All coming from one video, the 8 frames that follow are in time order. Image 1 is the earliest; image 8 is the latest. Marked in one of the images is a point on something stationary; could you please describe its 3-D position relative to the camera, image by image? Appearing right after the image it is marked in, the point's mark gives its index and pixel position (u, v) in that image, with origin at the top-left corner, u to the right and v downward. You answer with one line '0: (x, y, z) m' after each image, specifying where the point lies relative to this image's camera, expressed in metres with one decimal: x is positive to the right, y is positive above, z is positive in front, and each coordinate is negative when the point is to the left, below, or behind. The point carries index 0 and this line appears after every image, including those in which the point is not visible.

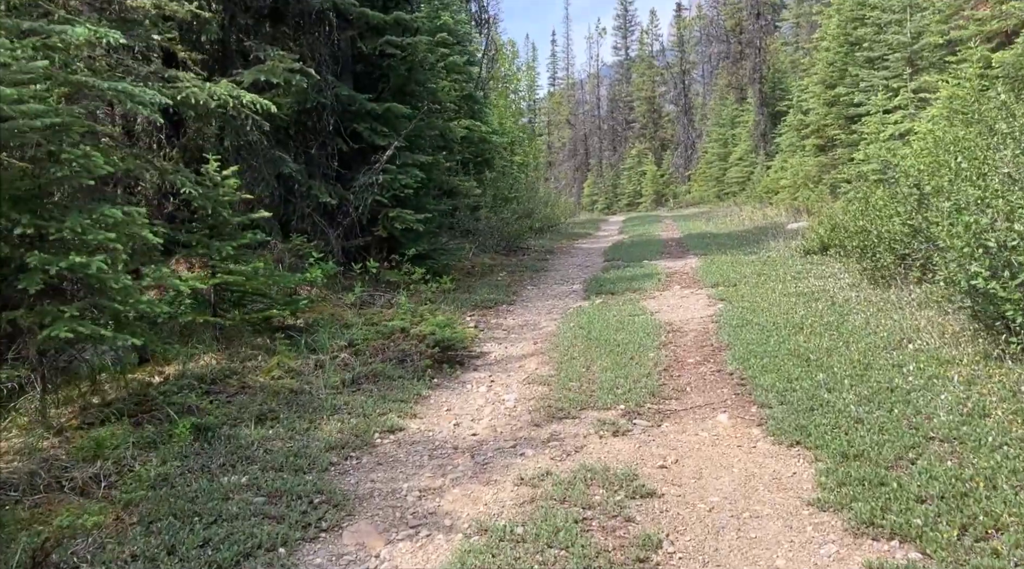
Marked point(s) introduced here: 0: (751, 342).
0: (+2.4, -0.6, +8.8) m
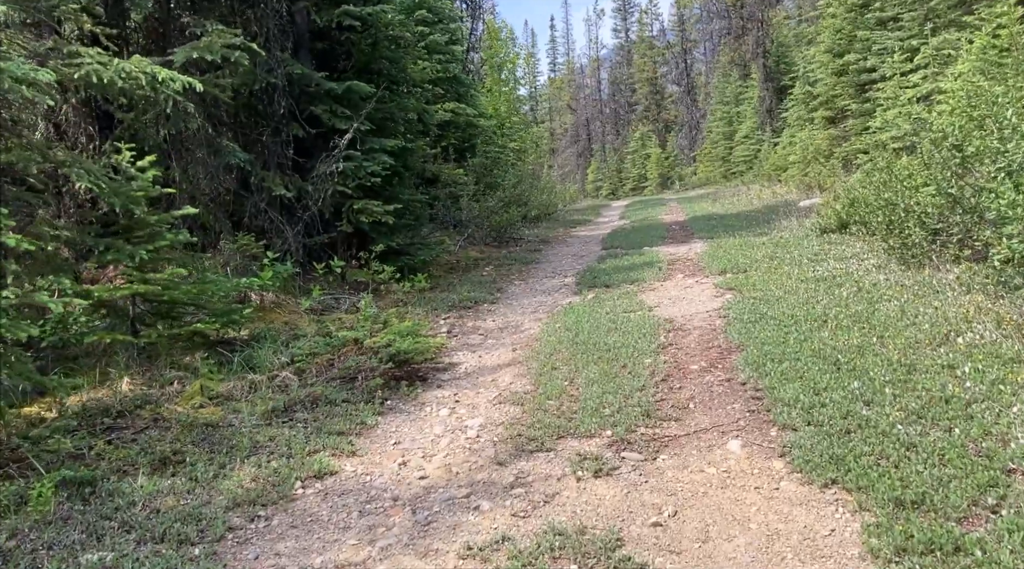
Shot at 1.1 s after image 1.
0: (+2.1, -0.5, +7.3) m
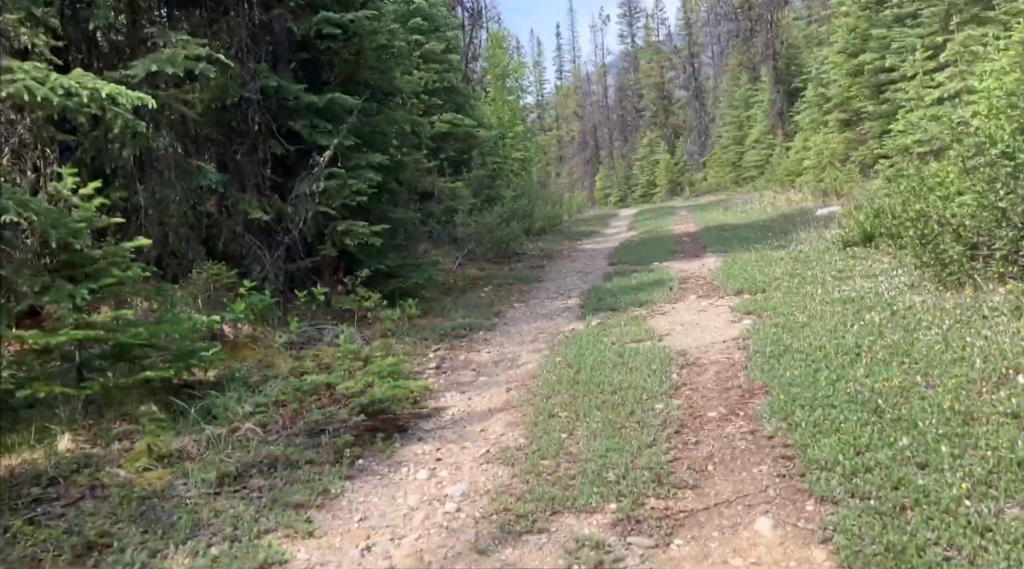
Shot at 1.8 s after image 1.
0: (+2.1, -0.7, +6.4) m
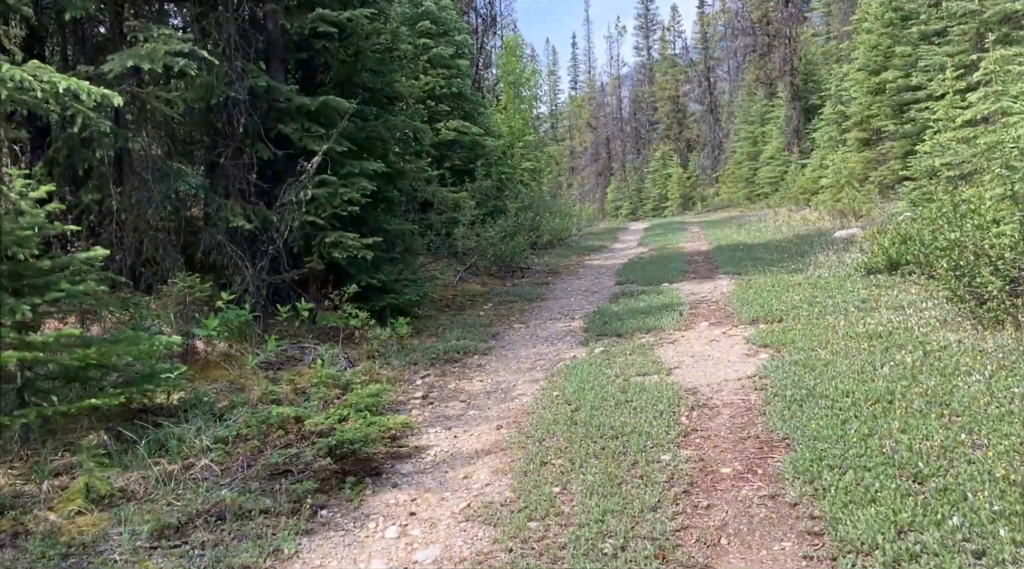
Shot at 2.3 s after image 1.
0: (+2.0, -1.0, +5.7) m
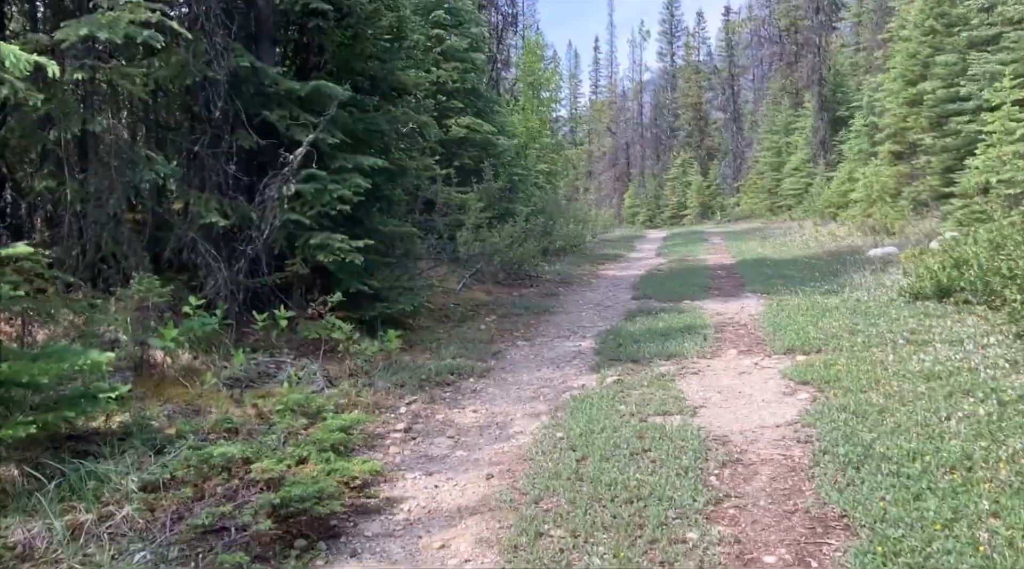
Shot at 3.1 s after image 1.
0: (+1.9, -1.2, +4.5) m
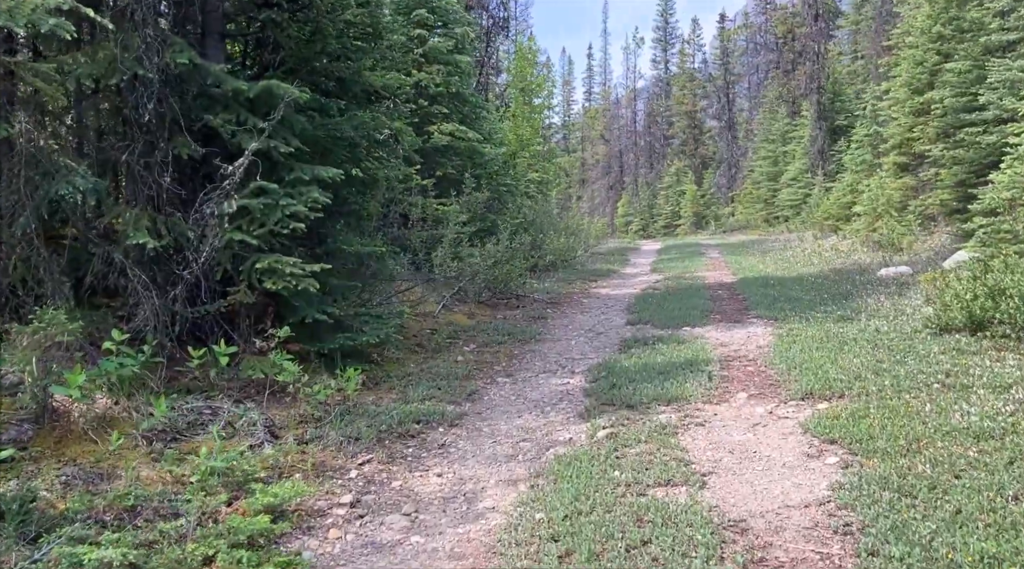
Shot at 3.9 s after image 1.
0: (+1.8, -1.4, +3.3) m
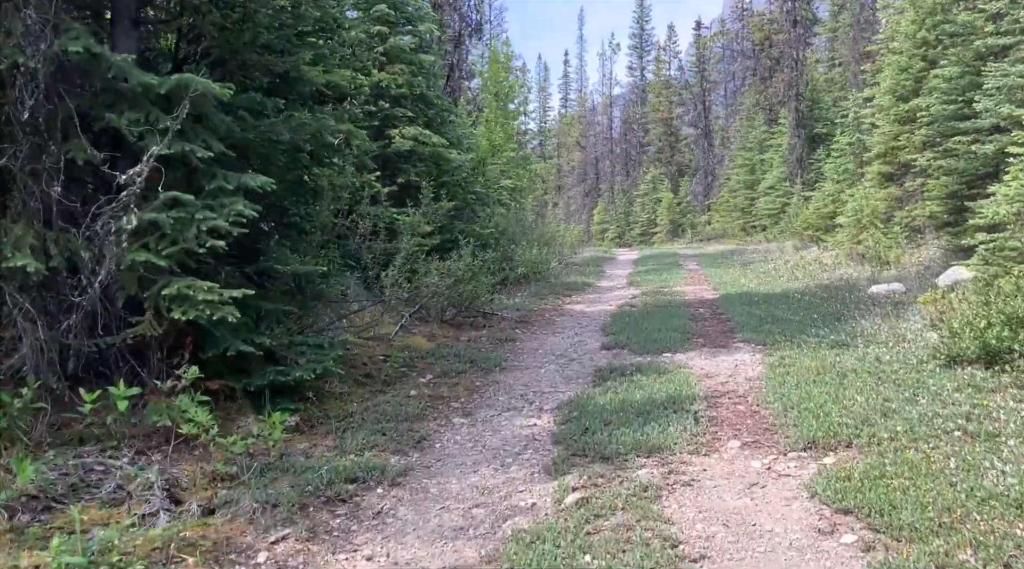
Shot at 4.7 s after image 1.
0: (+1.5, -1.6, +2.2) m
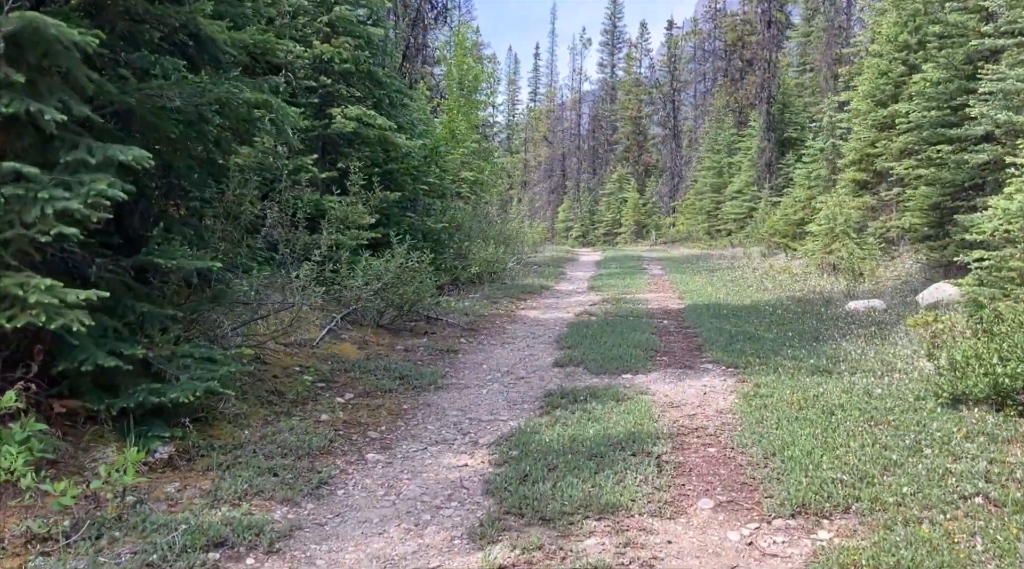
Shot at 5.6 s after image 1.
0: (+1.2, -1.8, +0.9) m
